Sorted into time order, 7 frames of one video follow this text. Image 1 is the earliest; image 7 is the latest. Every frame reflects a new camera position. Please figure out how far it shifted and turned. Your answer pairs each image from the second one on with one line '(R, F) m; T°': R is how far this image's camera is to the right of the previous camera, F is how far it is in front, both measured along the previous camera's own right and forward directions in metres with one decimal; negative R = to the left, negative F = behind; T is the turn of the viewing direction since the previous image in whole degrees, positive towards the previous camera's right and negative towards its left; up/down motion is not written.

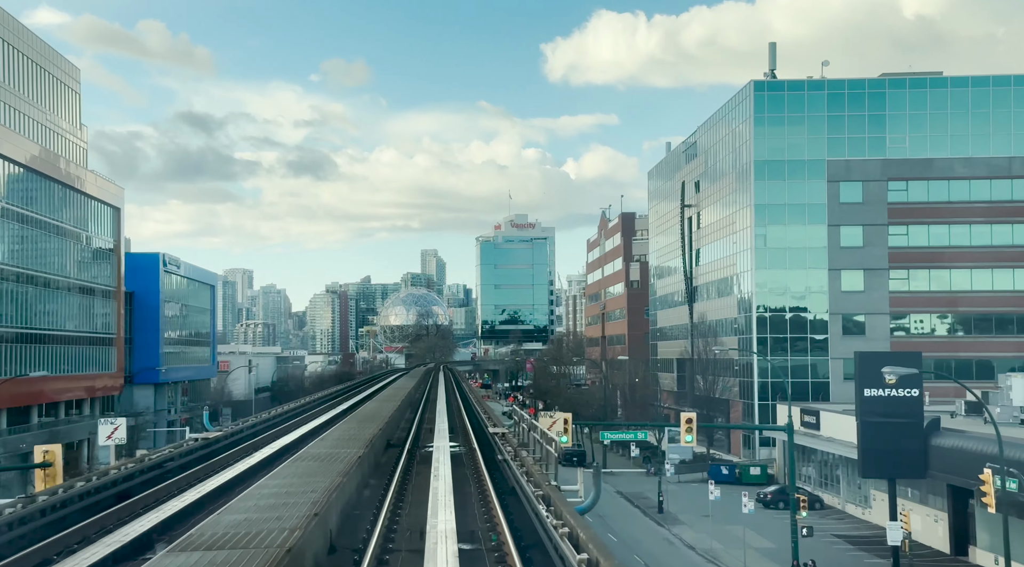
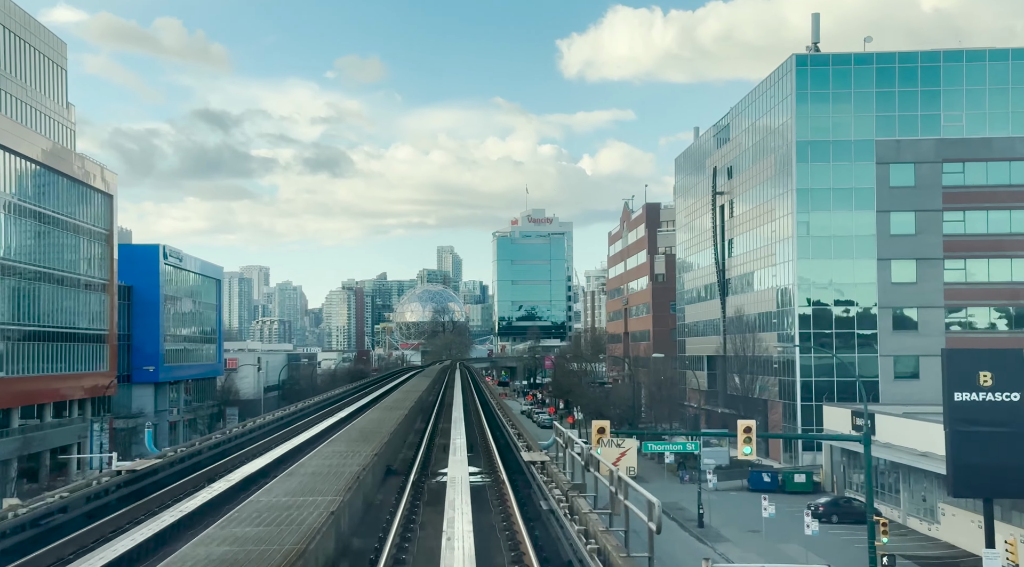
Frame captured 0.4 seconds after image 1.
(-0.3, +3.6) m; -1°
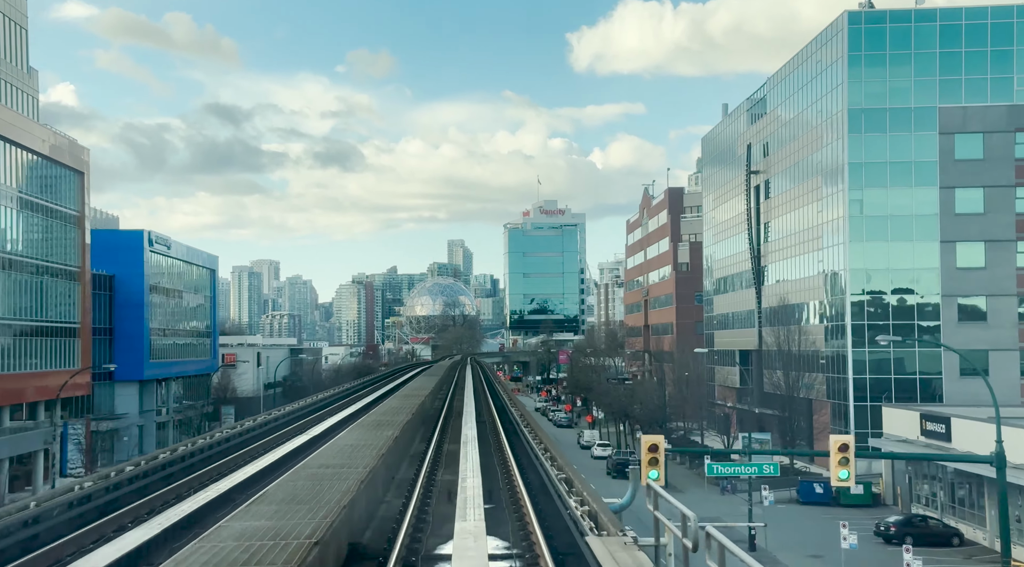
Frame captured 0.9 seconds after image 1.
(-0.3, +4.8) m; -1°
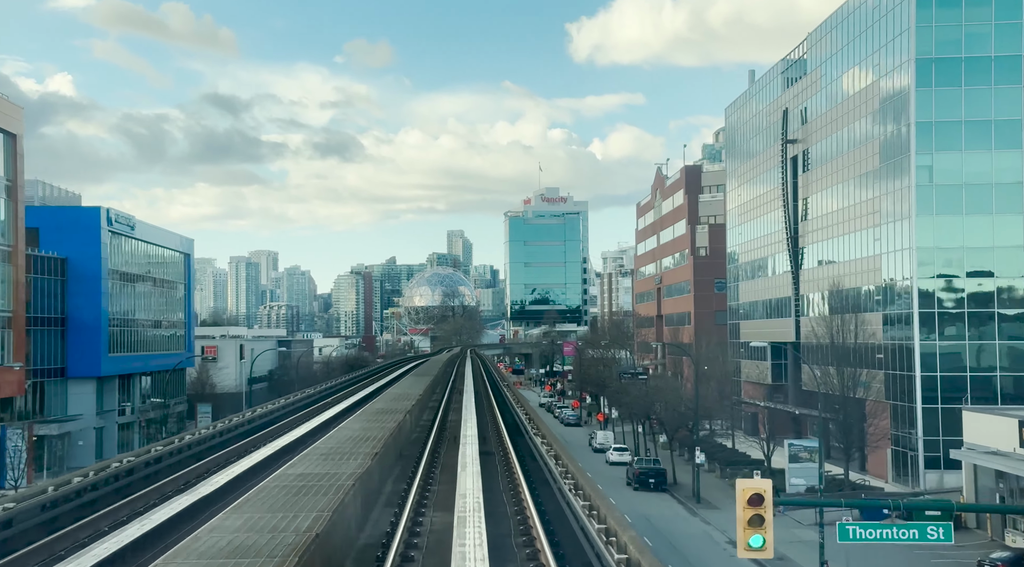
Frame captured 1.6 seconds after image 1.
(-0.3, +6.1) m; 0°
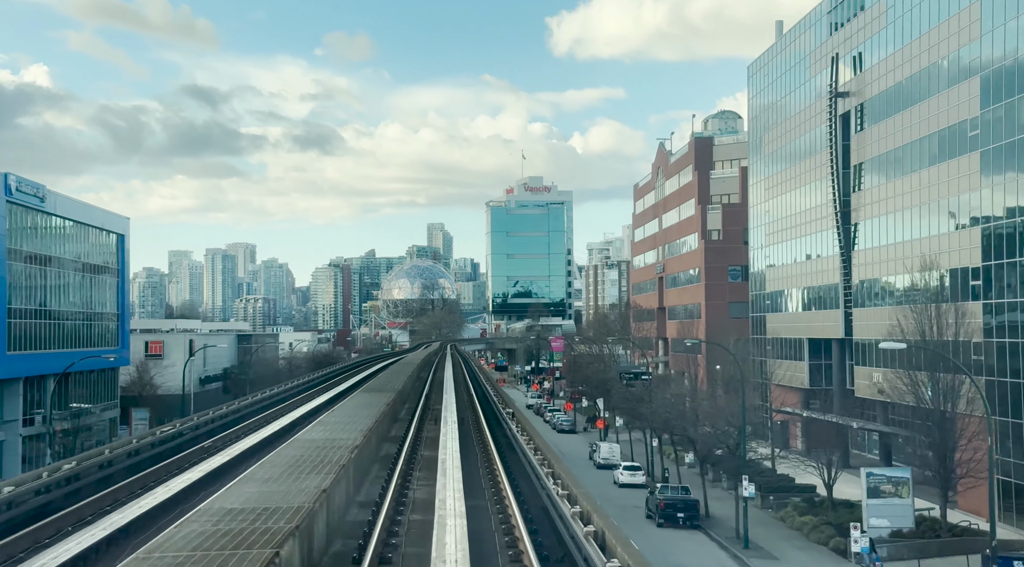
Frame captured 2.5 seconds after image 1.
(-0.5, +8.7) m; +1°
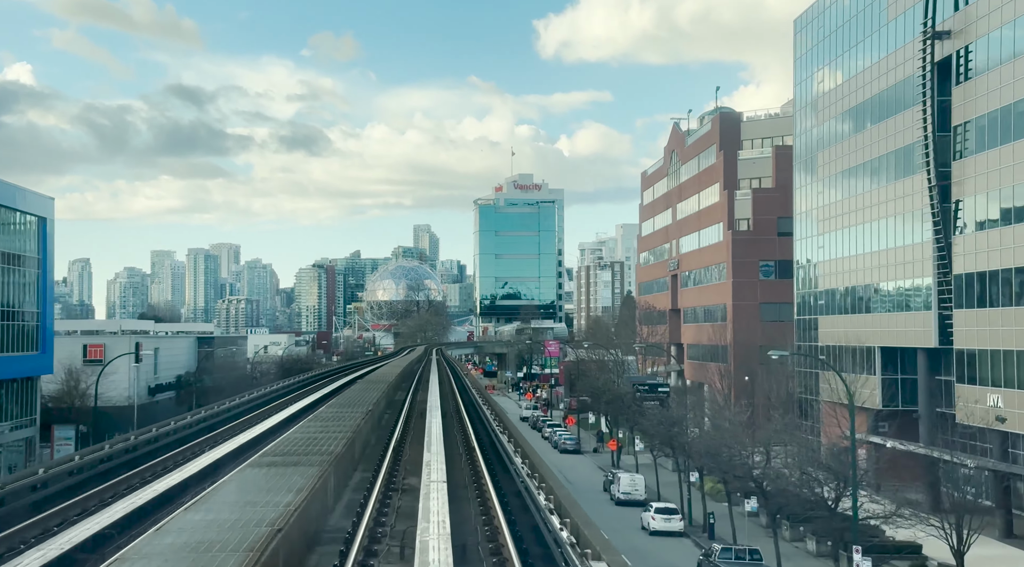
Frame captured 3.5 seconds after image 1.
(-0.6, +8.7) m; +1°
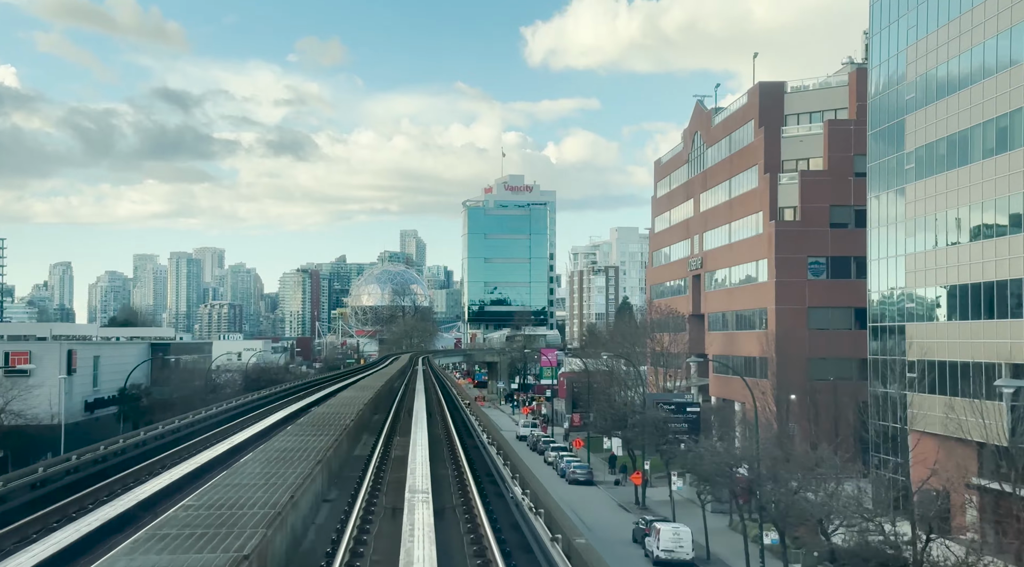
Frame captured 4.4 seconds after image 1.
(-0.8, +8.7) m; +1°
